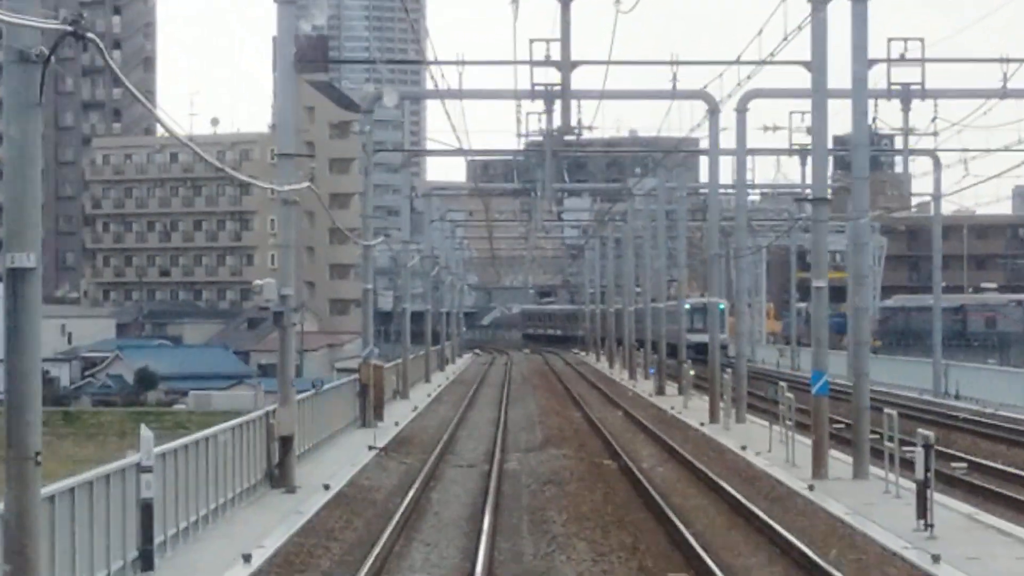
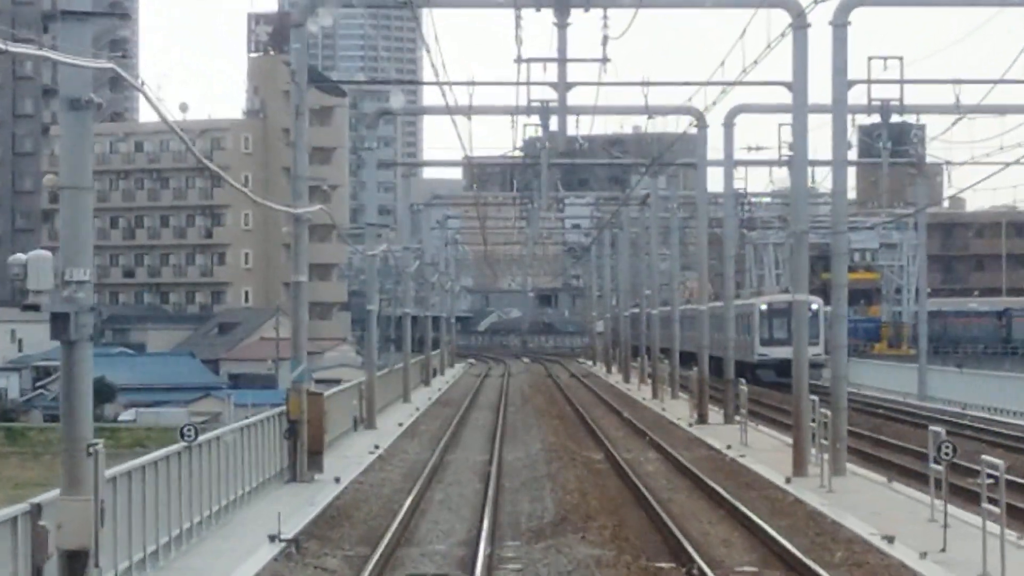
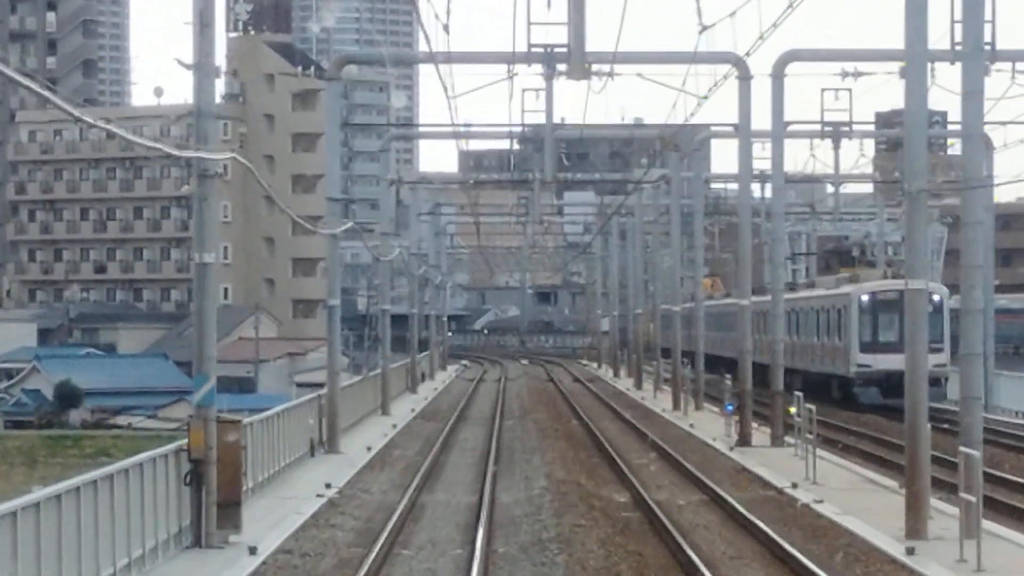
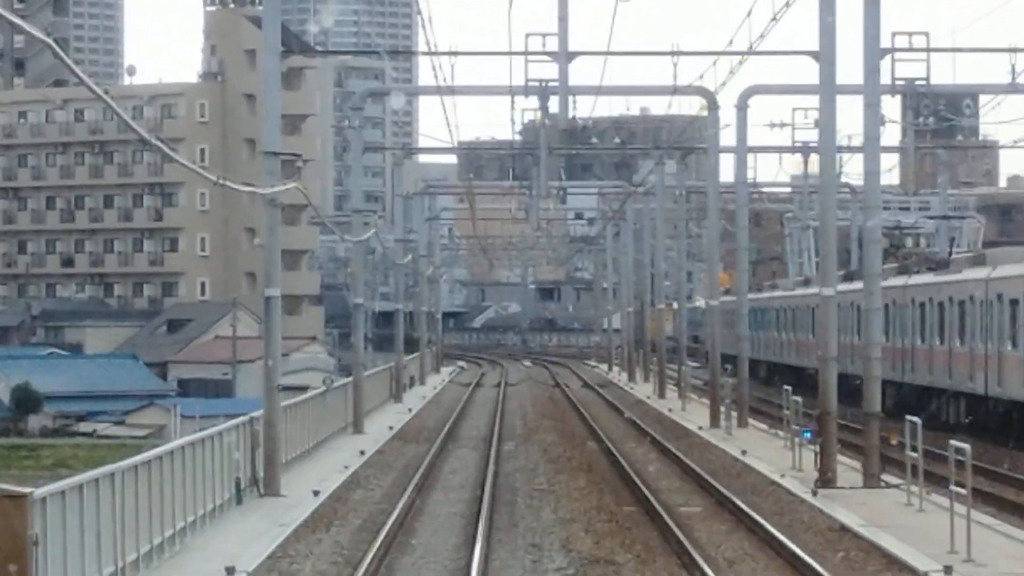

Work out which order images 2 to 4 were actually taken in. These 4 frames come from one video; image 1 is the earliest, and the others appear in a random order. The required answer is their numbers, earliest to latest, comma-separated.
2, 3, 4
